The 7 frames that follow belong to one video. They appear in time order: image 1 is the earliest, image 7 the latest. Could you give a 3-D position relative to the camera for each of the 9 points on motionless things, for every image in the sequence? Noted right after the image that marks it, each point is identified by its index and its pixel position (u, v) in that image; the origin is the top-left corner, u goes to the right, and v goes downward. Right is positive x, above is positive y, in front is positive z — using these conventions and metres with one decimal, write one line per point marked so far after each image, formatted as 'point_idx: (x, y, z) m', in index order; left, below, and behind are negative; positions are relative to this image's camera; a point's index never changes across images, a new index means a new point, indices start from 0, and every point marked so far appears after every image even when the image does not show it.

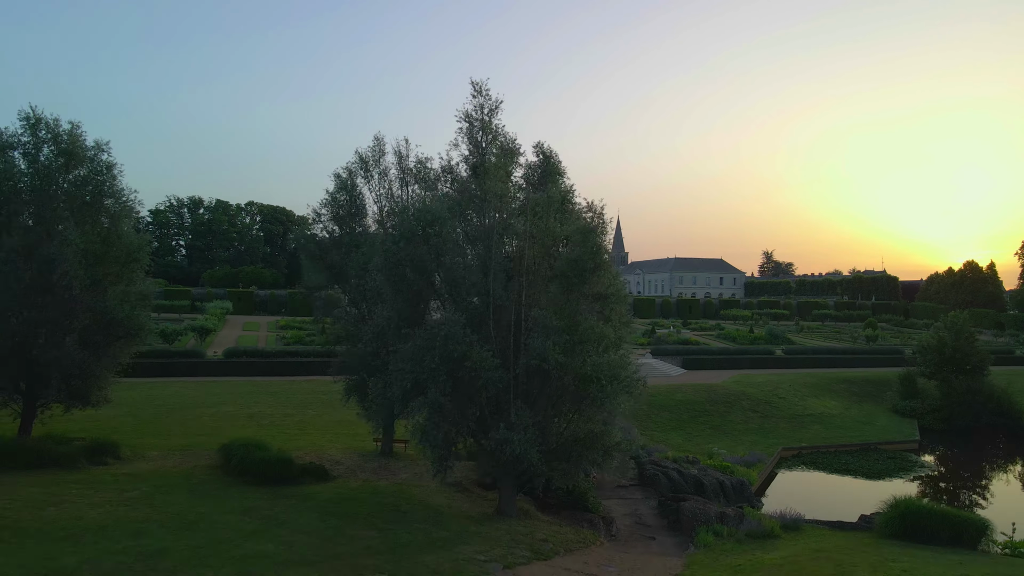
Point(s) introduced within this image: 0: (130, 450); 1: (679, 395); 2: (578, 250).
0: (-6.1, -2.6, +11.6) m
1: (+4.6, -2.9, +19.8) m
2: (+0.8, +0.4, +8.5) m
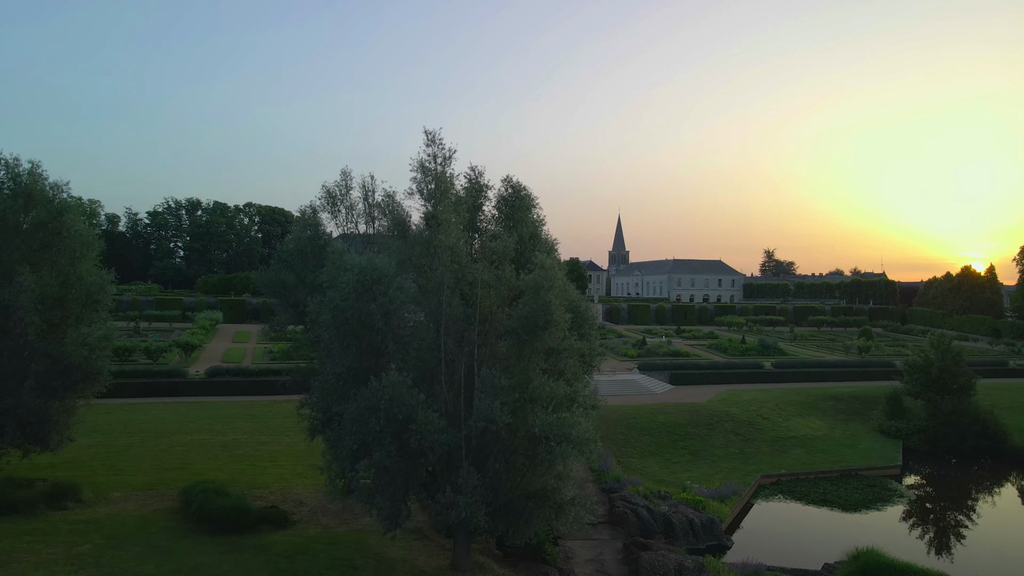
0: (-6.7, -3.2, +11.5) m
1: (+4.1, -3.5, +19.7) m
2: (+0.2, -0.2, +8.4) m
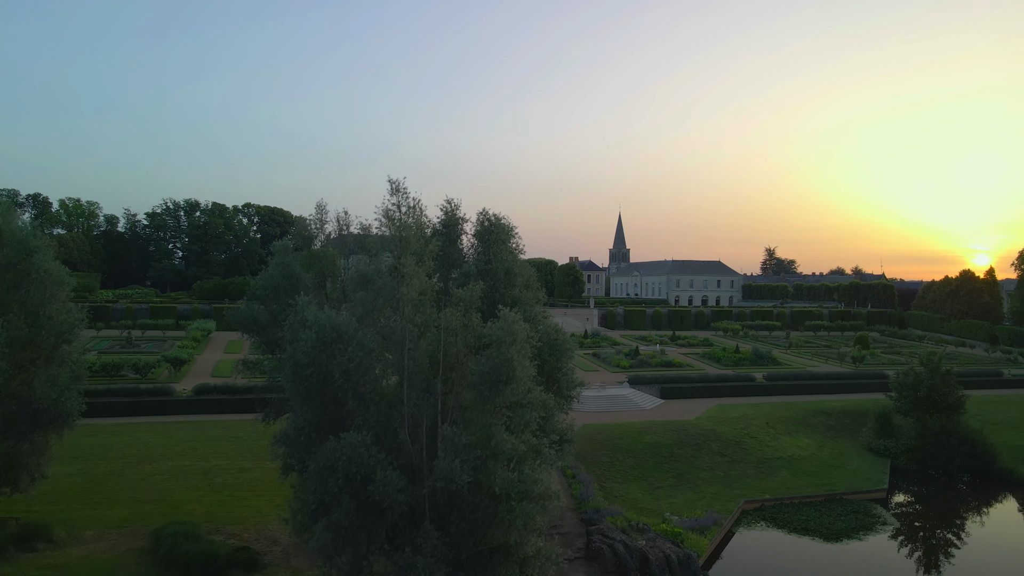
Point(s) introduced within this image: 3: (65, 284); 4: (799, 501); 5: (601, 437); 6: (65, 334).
0: (-7.1, -3.8, +11.5) m
1: (+3.7, -4.0, +19.6) m
2: (-0.2, -0.8, +8.3) m
3: (-7.1, +0.1, +11.4) m
4: (+6.6, -4.9, +16.7) m
5: (+2.4, -4.0, +19.4) m
6: (-6.9, -0.7, +11.2) m
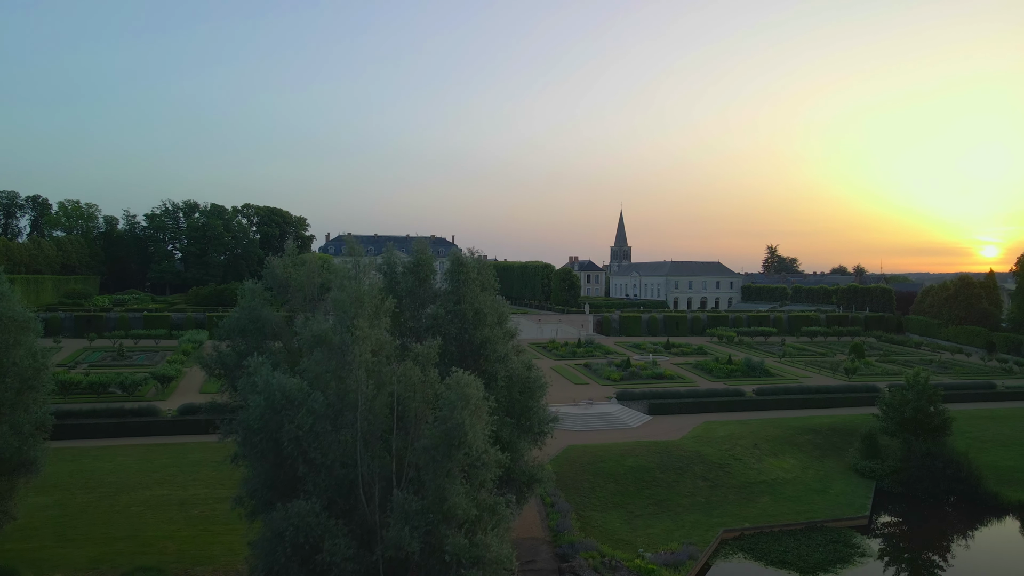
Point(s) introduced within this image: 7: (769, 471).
0: (-7.6, -4.5, +11.5) m
1: (+3.2, -4.7, +19.6) m
2: (-0.8, -1.6, +8.3) m
3: (-7.6, -0.6, +11.4) m
4: (+6.2, -5.6, +16.7) m
5: (+1.9, -4.6, +19.4) m
6: (-7.4, -1.4, +11.2) m
7: (+7.1, -5.1, +19.9) m
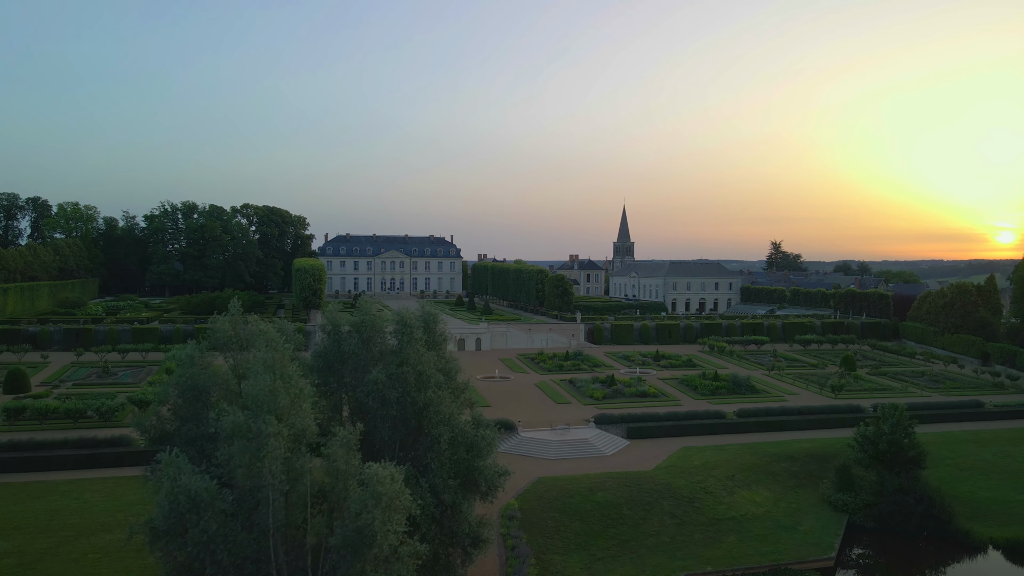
0: (-8.6, -5.6, +11.6) m
1: (+2.4, -5.6, +19.5) m
2: (-1.8, -2.7, +8.2) m
3: (-8.5, -1.7, +11.4) m
4: (+5.3, -6.5, +16.6) m
5: (+1.1, -5.5, +19.3) m
6: (-8.4, -2.5, +11.2) m
7: (+6.2, -6.0, +19.8) m
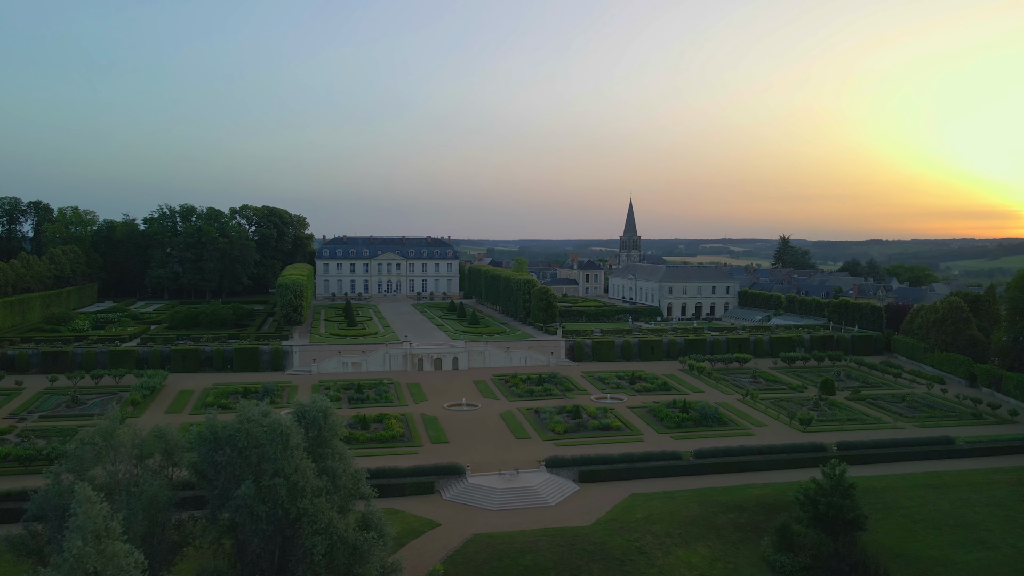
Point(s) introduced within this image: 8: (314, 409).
0: (-10.7, -7.4, +11.9) m
1: (+0.5, -7.2, +19.5) m
2: (-4.0, -4.6, +8.2) m
3: (-10.7, -3.5, +11.6) m
4: (+3.3, -8.3, +16.5) m
5: (-0.8, -7.2, +19.3) m
6: (-10.5, -4.3, +11.4) m
7: (+4.4, -7.6, +19.7) m
8: (-3.7, -2.3, +13.6) m
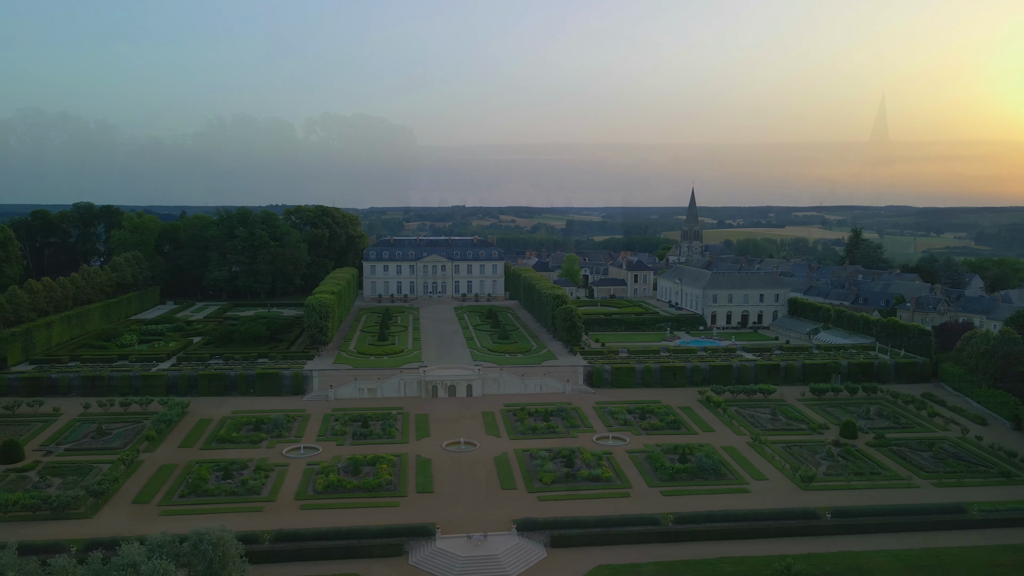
0: (-13.1, -10.1, +13.5) m
1: (-1.2, -9.7, +19.8) m
2: (-6.9, -7.5, +9.0) m
3: (-13.1, -6.2, +13.0) m
4: (+1.3, -10.9, +16.5) m
5: (-2.5, -9.7, +19.7) m
6: (-13.0, -7.0, +12.8) m
7: (+2.7, -10.1, +19.6) m
8: (-6.0, -5.0, +14.2) m
